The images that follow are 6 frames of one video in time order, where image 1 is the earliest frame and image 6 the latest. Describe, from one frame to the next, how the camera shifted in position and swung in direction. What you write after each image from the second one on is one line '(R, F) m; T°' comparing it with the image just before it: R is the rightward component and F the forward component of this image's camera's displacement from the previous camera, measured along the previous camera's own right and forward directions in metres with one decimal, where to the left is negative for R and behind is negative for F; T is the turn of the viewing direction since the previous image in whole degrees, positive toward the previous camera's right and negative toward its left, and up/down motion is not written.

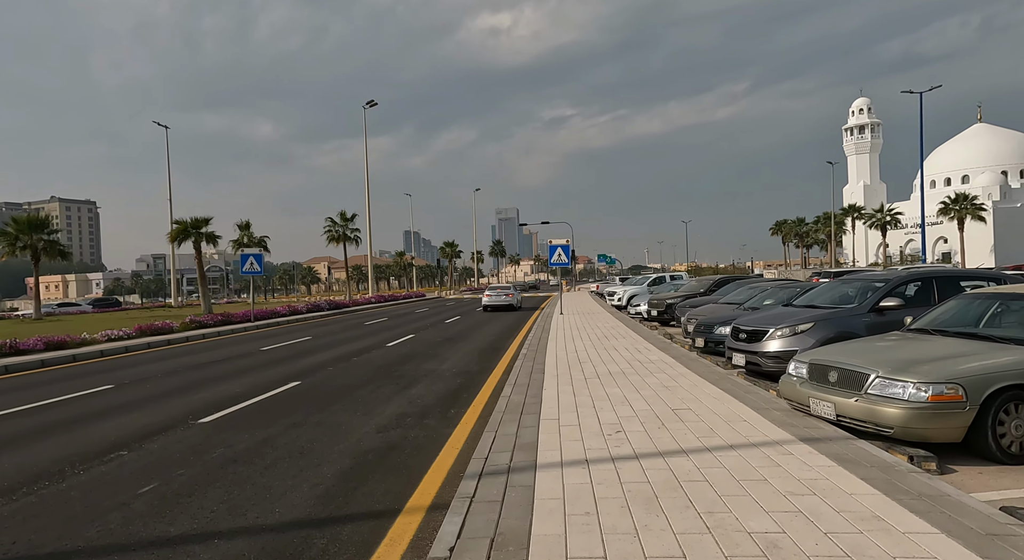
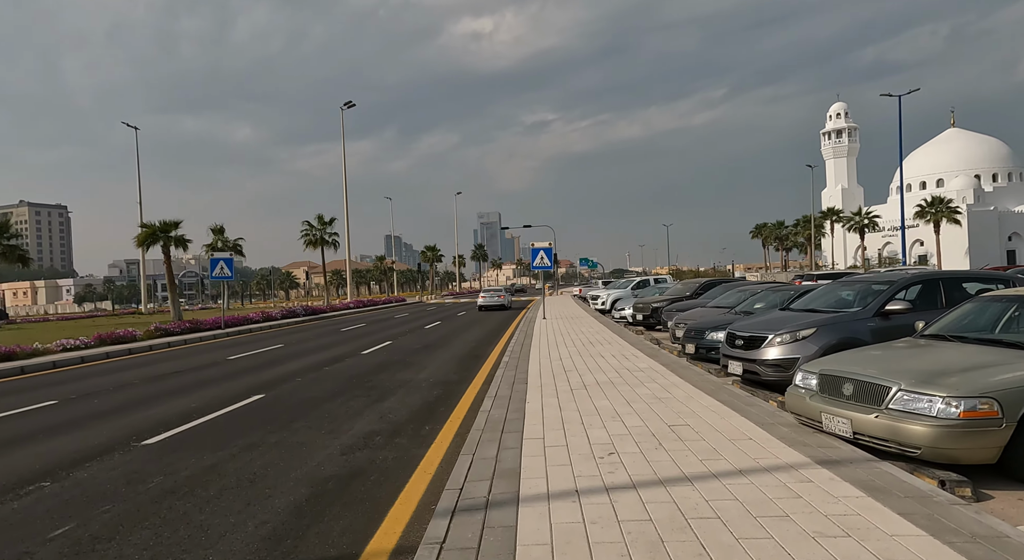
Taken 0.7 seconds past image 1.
(0.0, +0.7) m; +2°
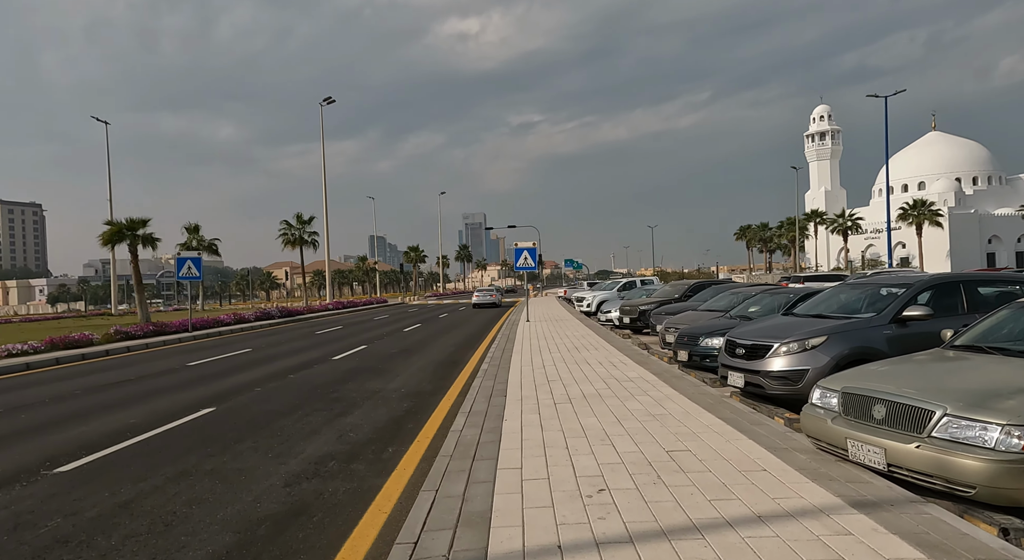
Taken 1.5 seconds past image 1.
(+0.1, +0.9) m; +1°
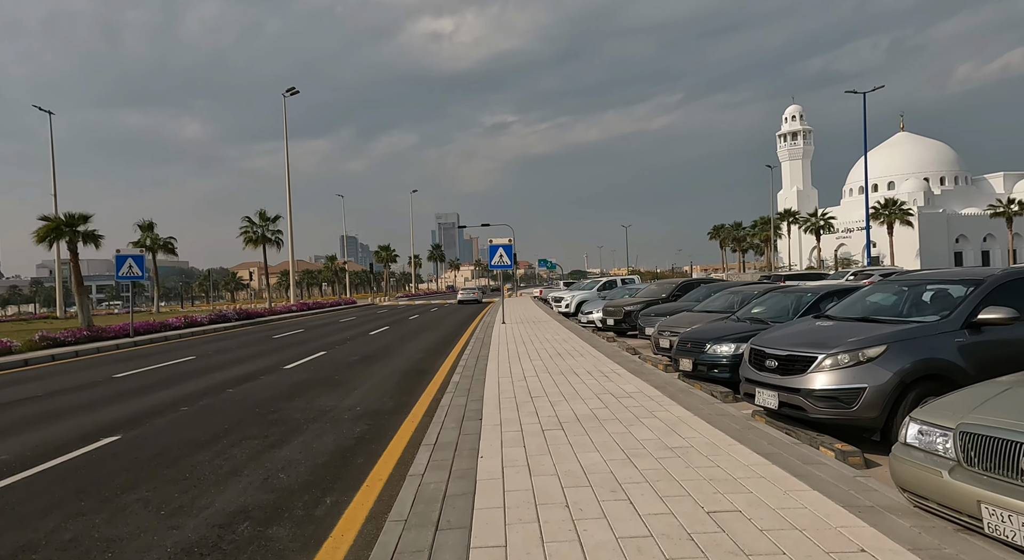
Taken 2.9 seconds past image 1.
(0.0, +1.6) m; +2°
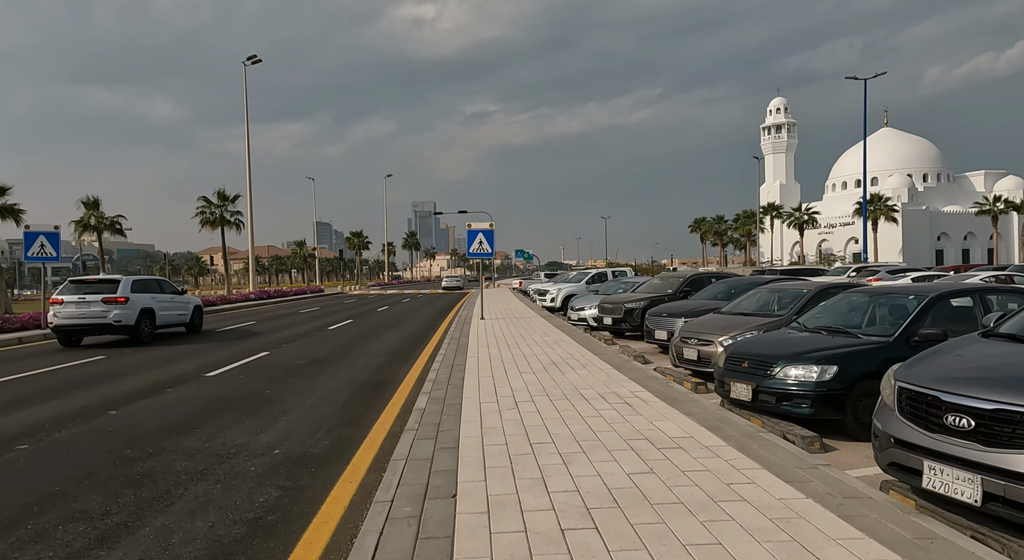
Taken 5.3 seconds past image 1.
(-0.1, +2.7) m; +2°
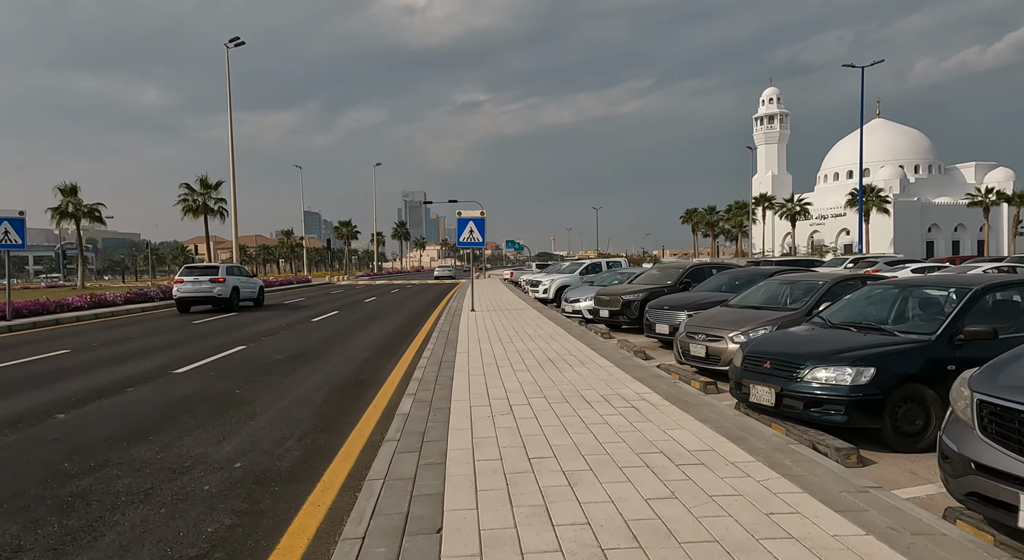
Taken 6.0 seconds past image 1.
(0.0, +0.8) m; +1°
